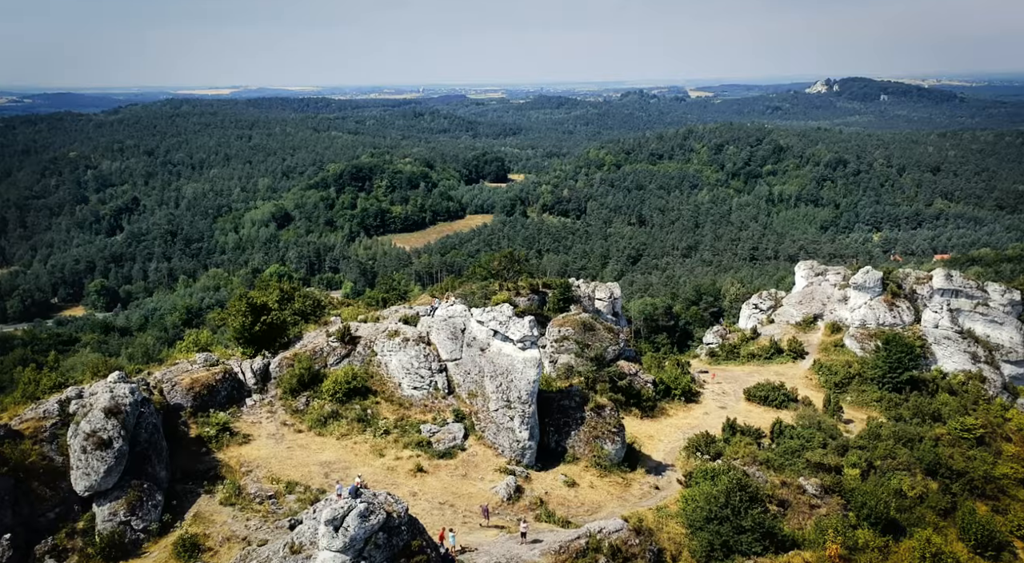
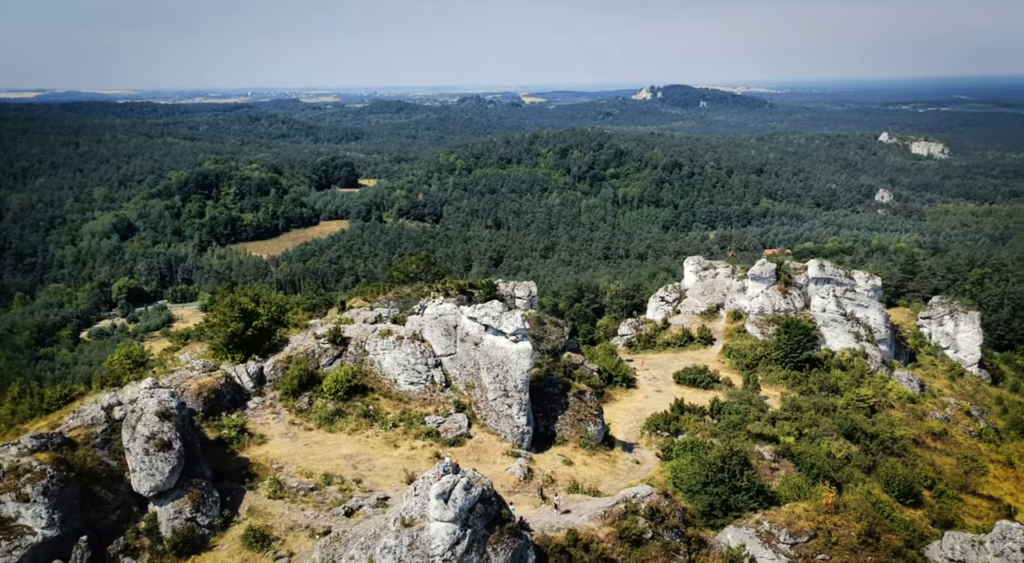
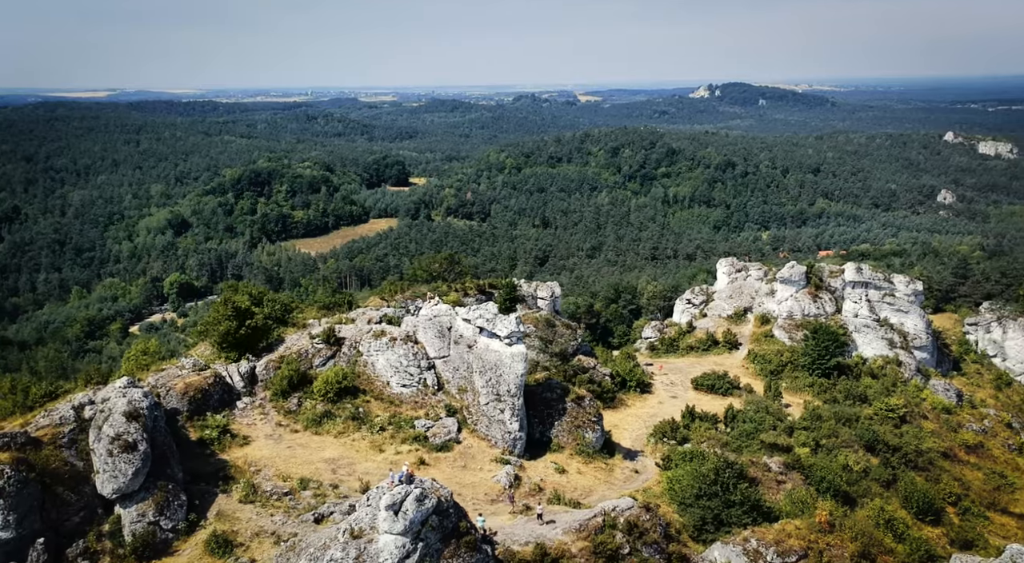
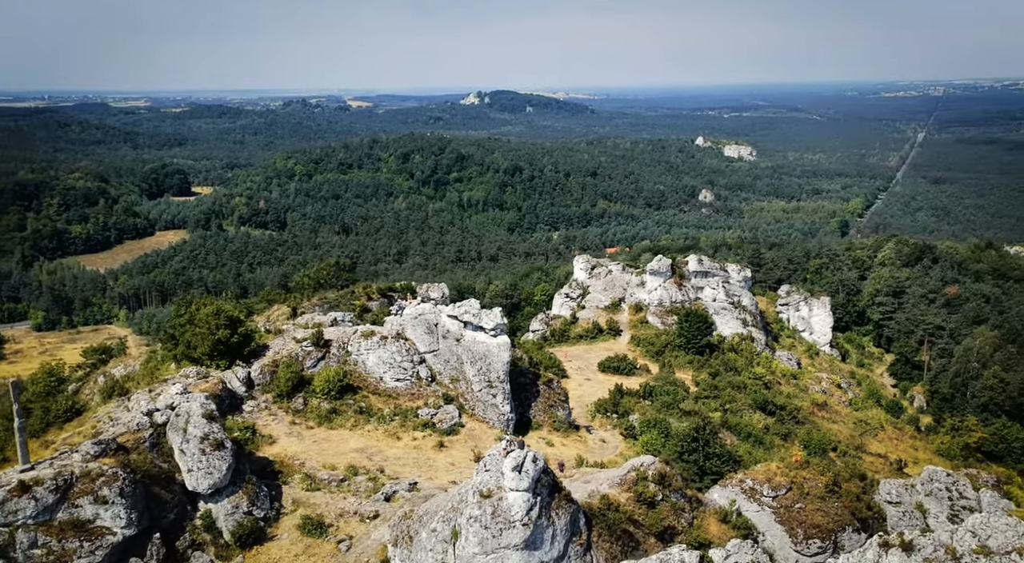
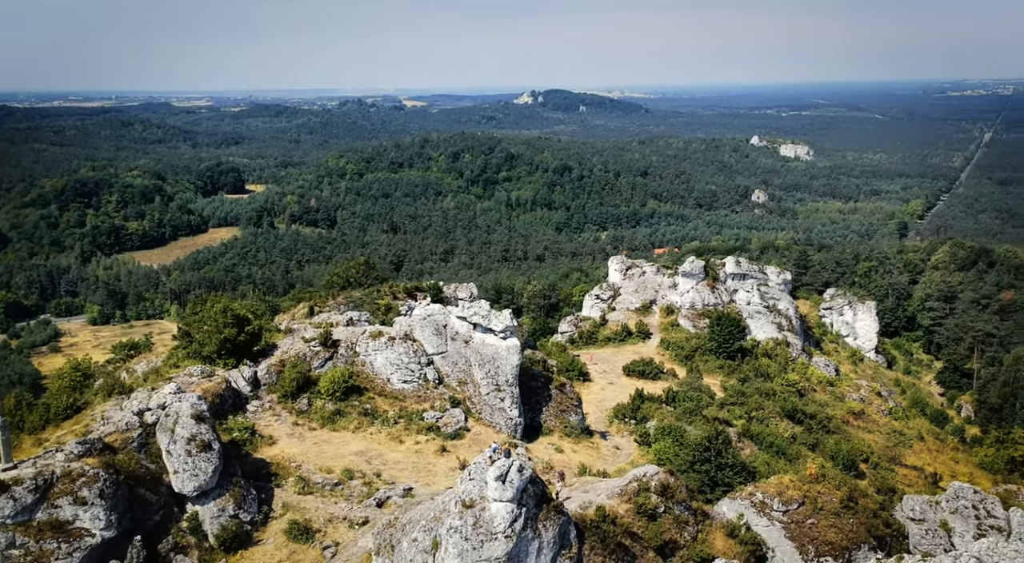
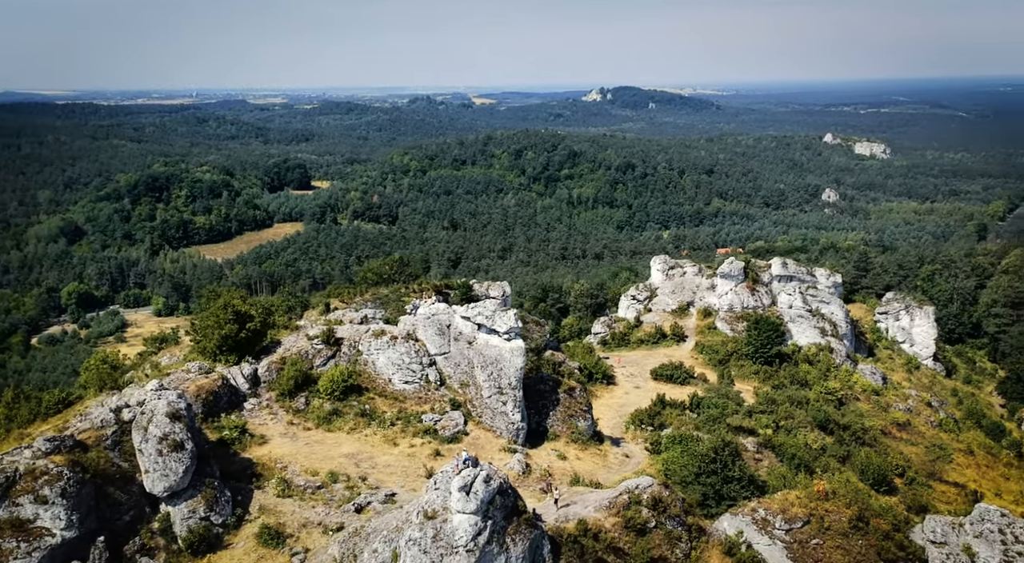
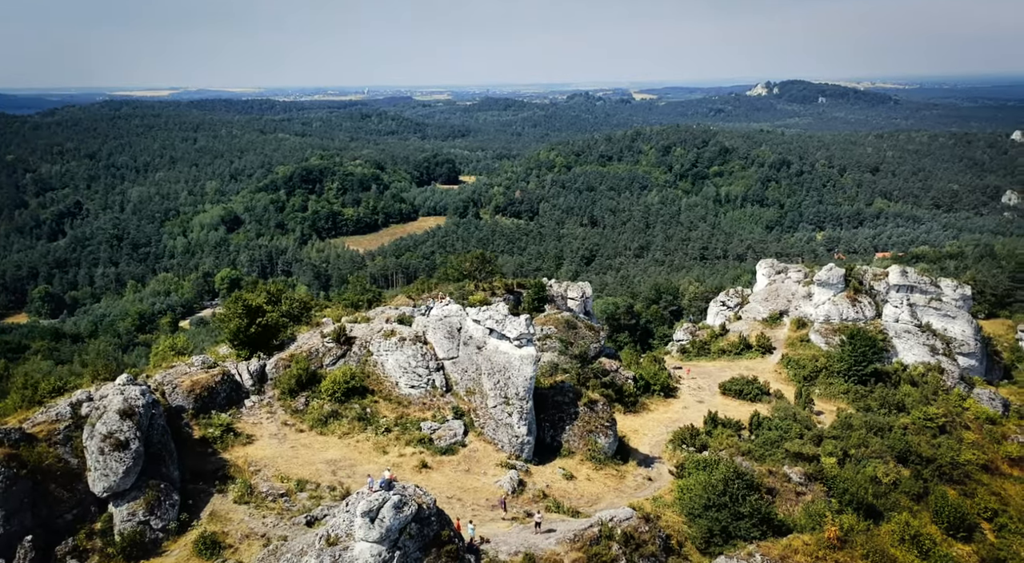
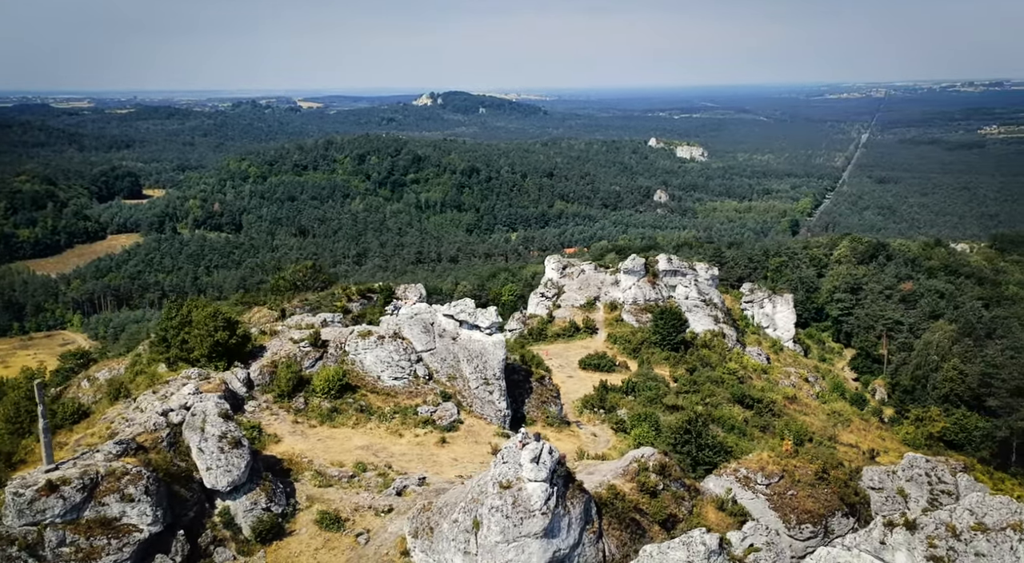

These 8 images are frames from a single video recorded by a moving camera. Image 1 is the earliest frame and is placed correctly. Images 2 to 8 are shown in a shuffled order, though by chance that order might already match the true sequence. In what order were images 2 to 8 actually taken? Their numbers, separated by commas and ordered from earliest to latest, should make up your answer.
7, 3, 2, 6, 5, 4, 8
